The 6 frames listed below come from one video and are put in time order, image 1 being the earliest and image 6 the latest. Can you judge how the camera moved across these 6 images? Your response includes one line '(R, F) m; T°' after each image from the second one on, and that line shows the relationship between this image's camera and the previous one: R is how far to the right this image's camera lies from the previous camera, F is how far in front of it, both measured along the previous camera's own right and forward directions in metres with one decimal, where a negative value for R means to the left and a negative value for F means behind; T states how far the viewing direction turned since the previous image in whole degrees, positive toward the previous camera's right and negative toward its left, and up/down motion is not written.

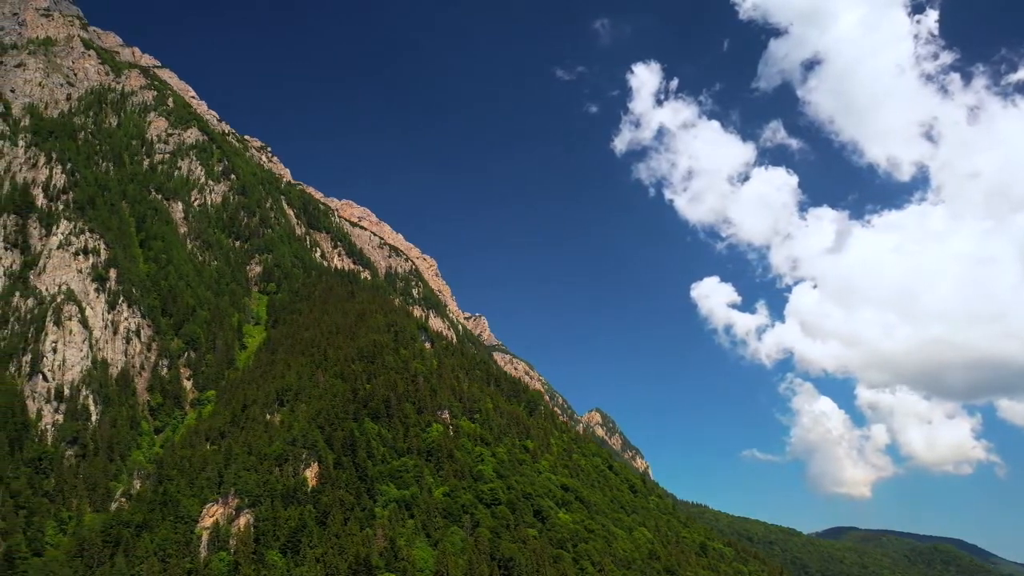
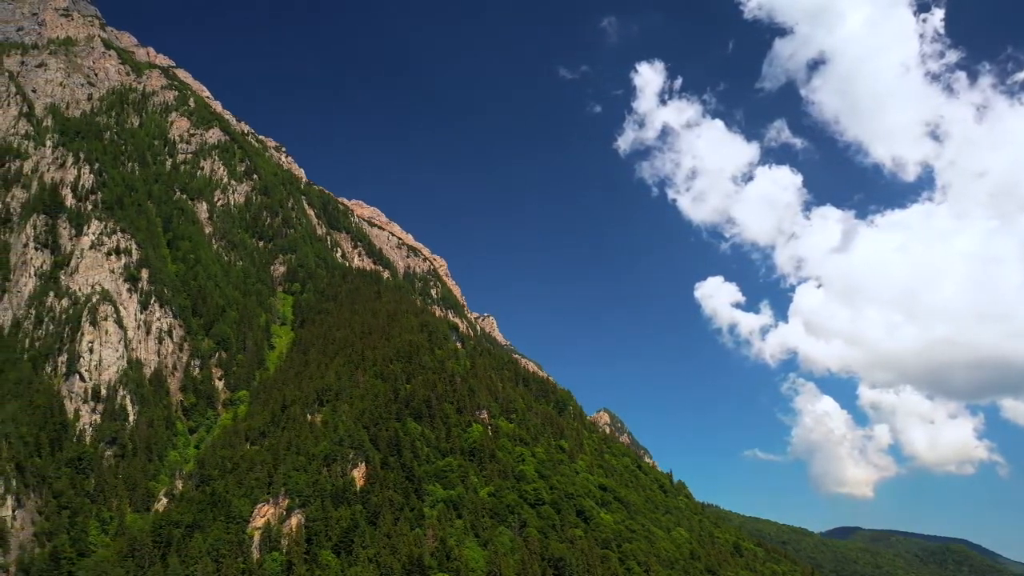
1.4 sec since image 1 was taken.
(-11.0, +0.1) m; 0°
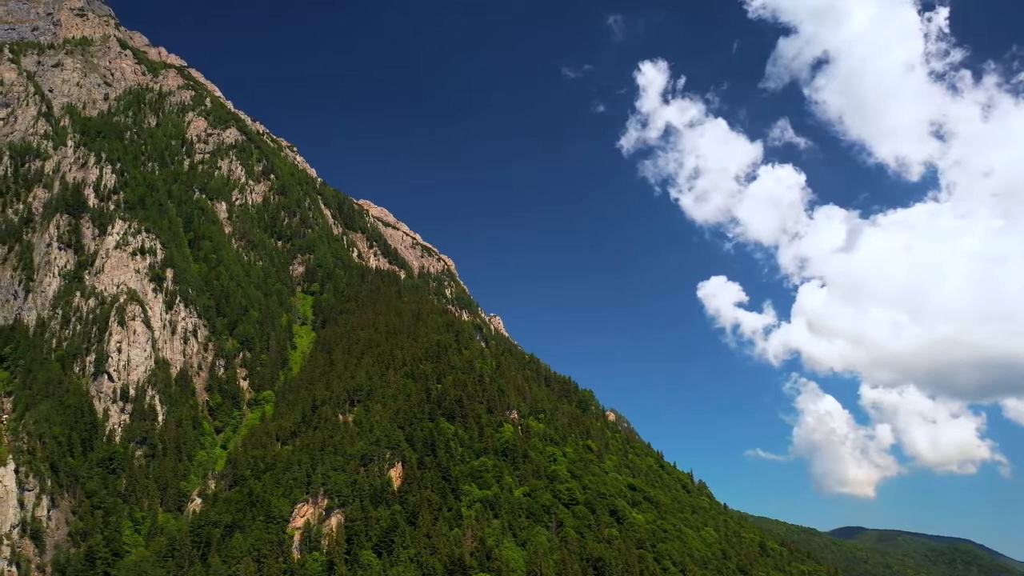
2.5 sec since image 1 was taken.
(-8.5, 0.0) m; 0°
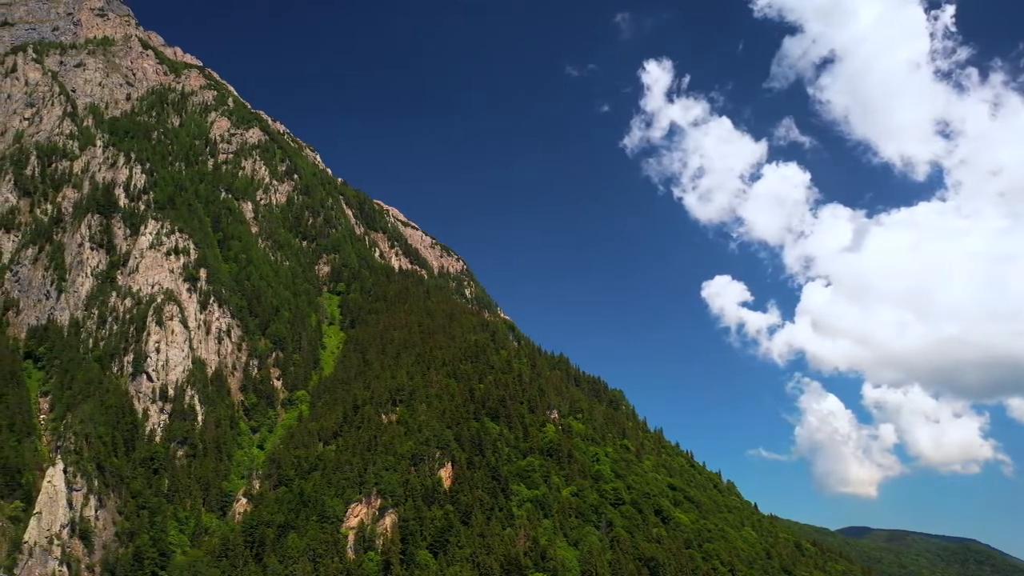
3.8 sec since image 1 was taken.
(-11.4, +0.1) m; 0°
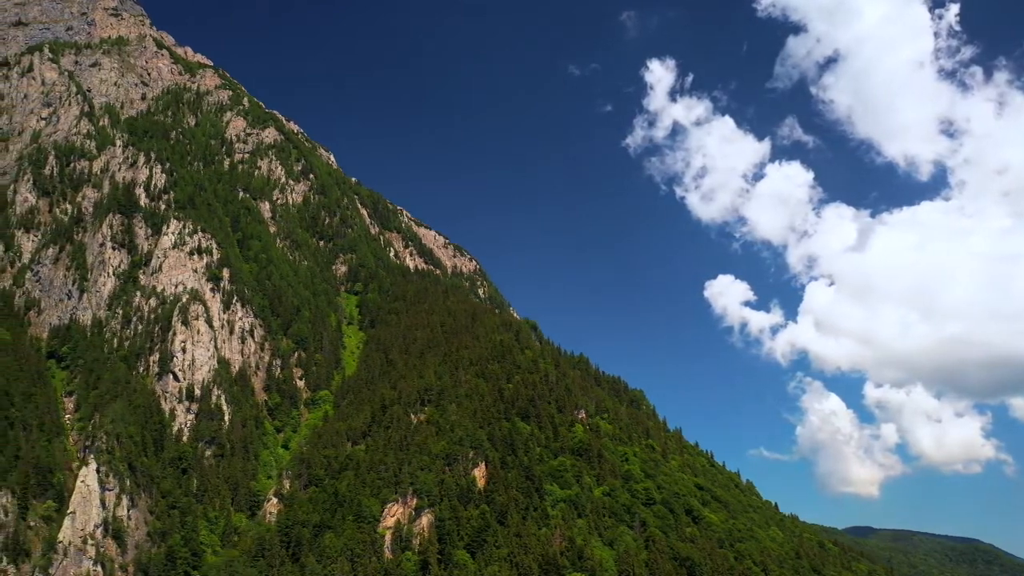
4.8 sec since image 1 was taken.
(-7.8, +0.1) m; 0°
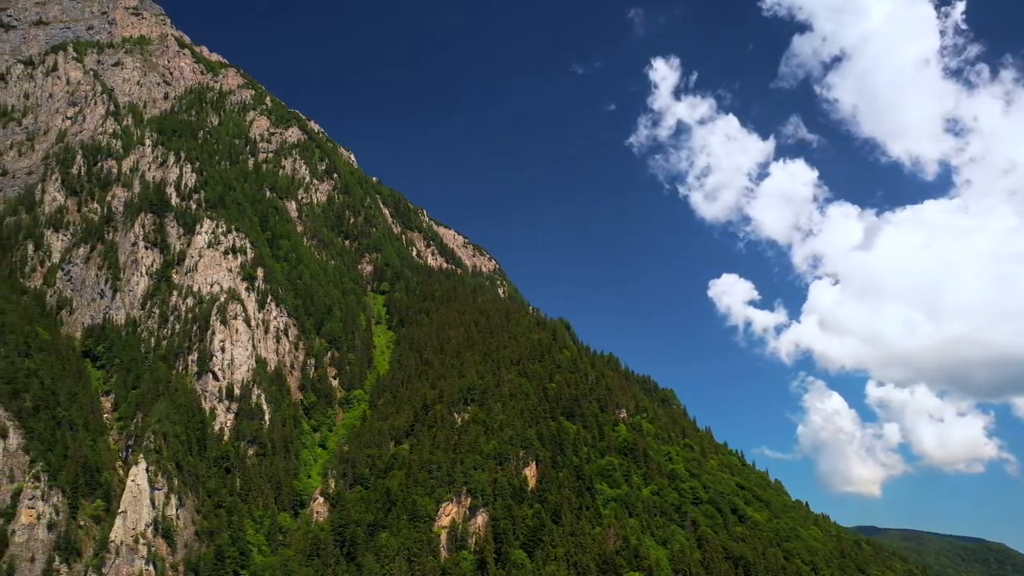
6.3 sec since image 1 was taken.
(-11.8, +0.1) m; 0°
